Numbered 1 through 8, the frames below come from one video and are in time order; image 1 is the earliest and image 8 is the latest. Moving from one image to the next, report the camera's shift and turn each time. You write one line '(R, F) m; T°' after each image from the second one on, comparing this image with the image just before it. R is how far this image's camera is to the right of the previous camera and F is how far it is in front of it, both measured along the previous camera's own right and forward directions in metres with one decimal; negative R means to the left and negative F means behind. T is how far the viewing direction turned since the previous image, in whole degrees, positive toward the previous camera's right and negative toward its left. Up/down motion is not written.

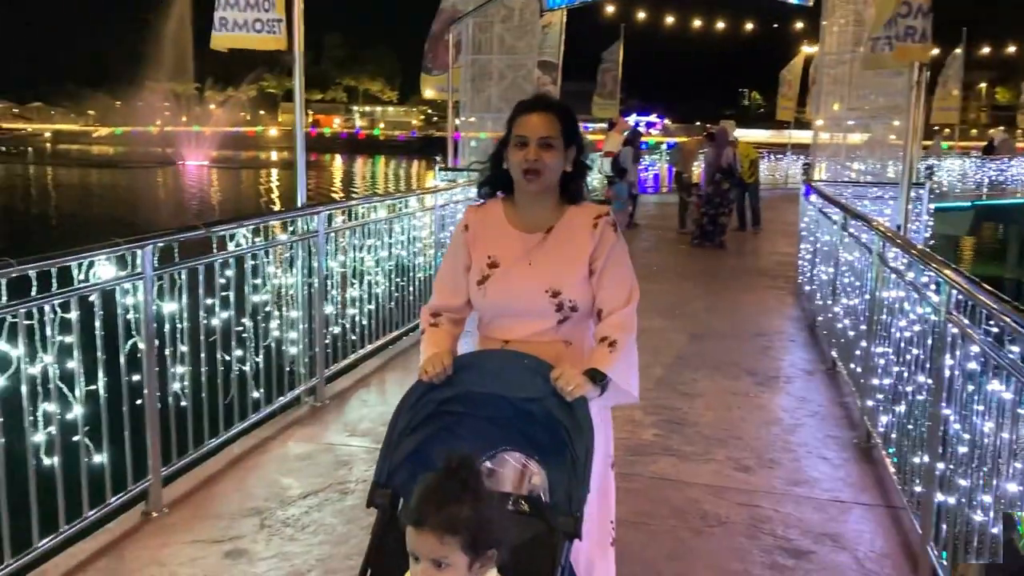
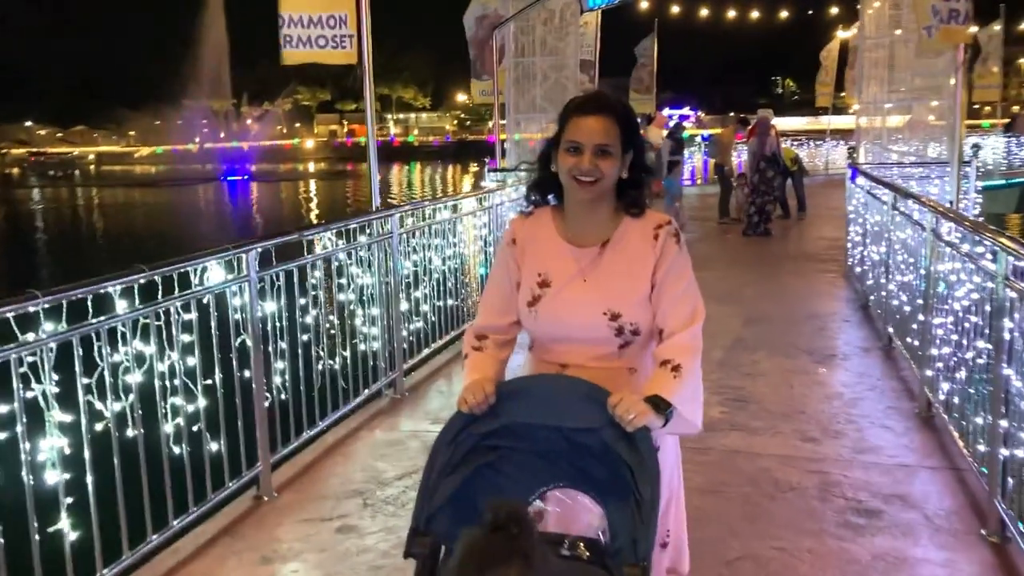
(-0.2, -0.3) m; -2°
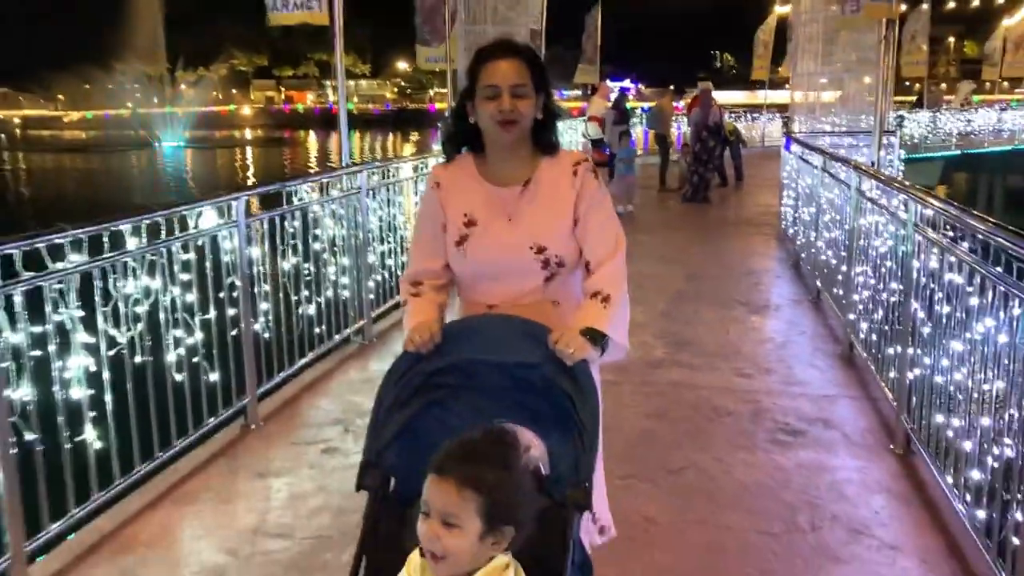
(-0.1, -0.5) m; +4°
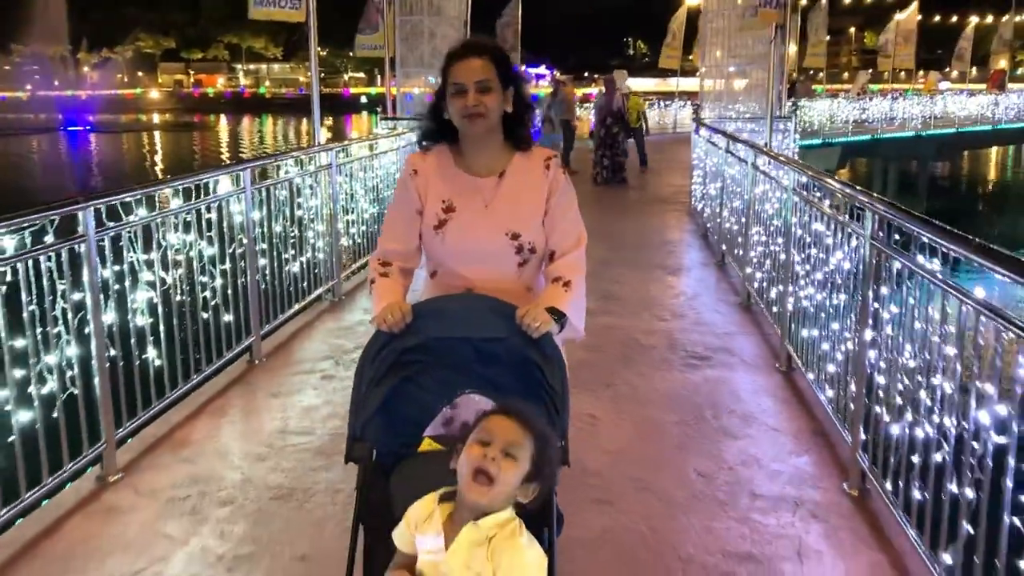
(-0.3, -1.1) m; +5°
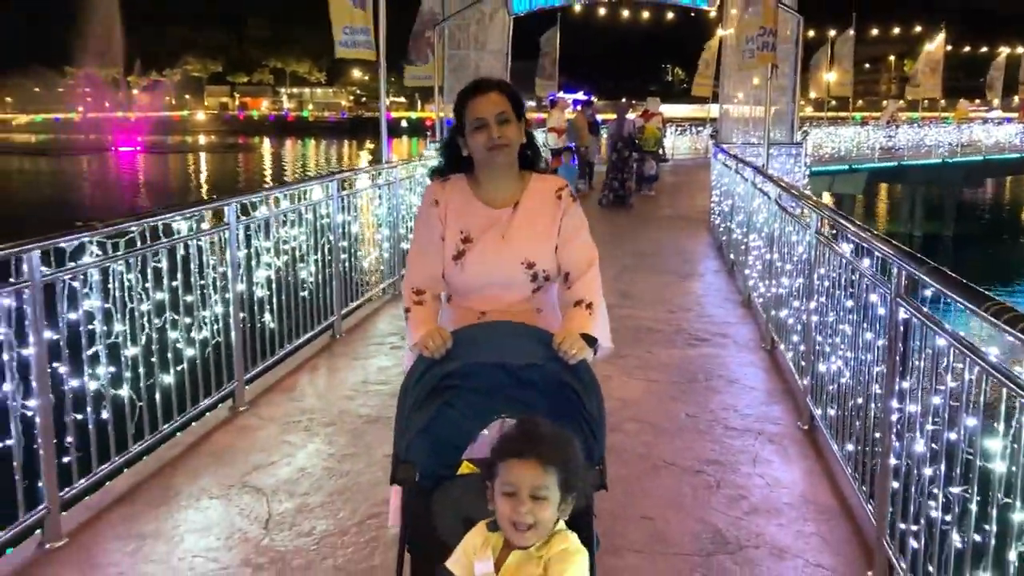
(0.0, -1.3) m; -2°
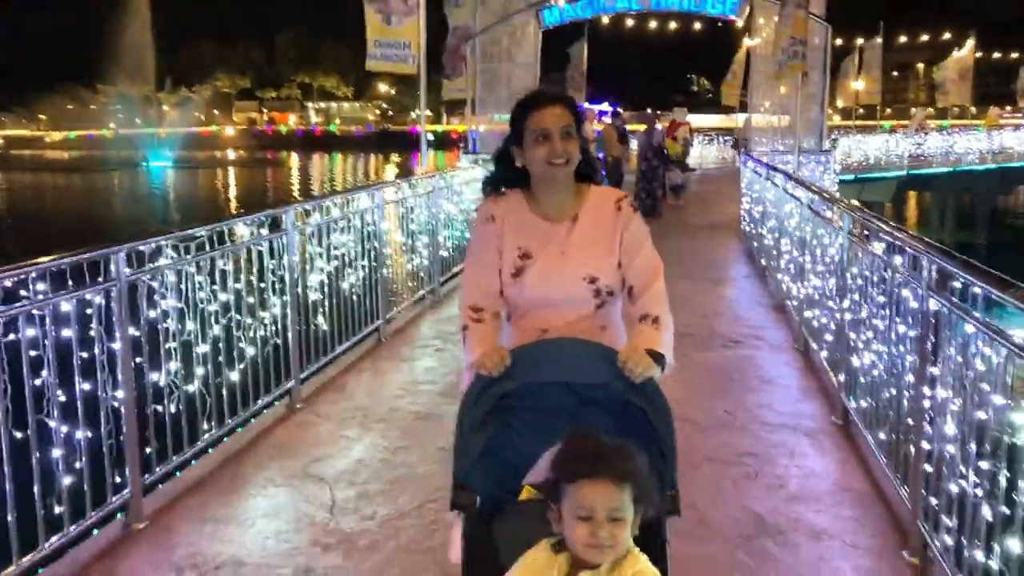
(-0.1, -0.3) m; -2°
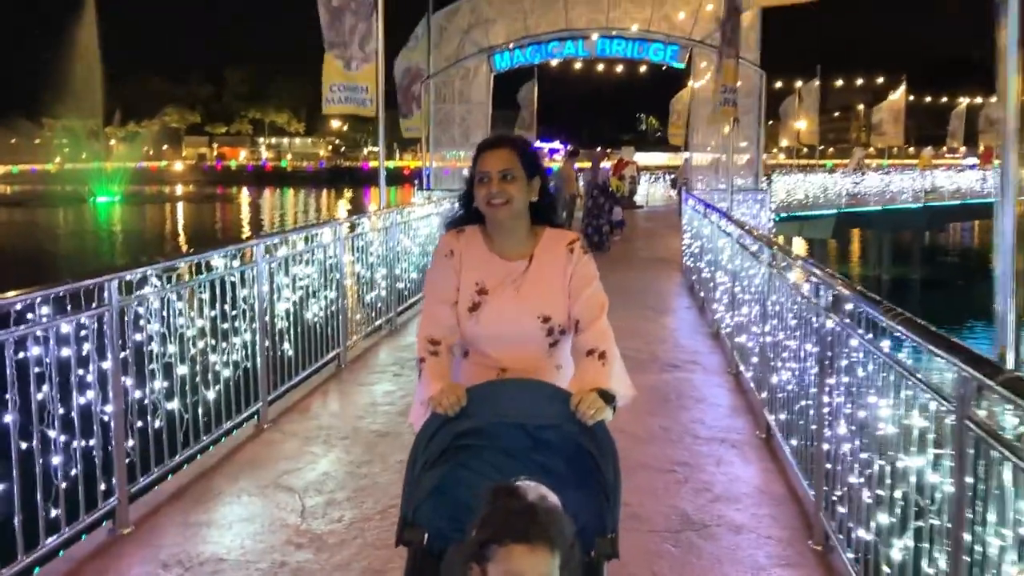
(0.0, -0.5) m; +3°
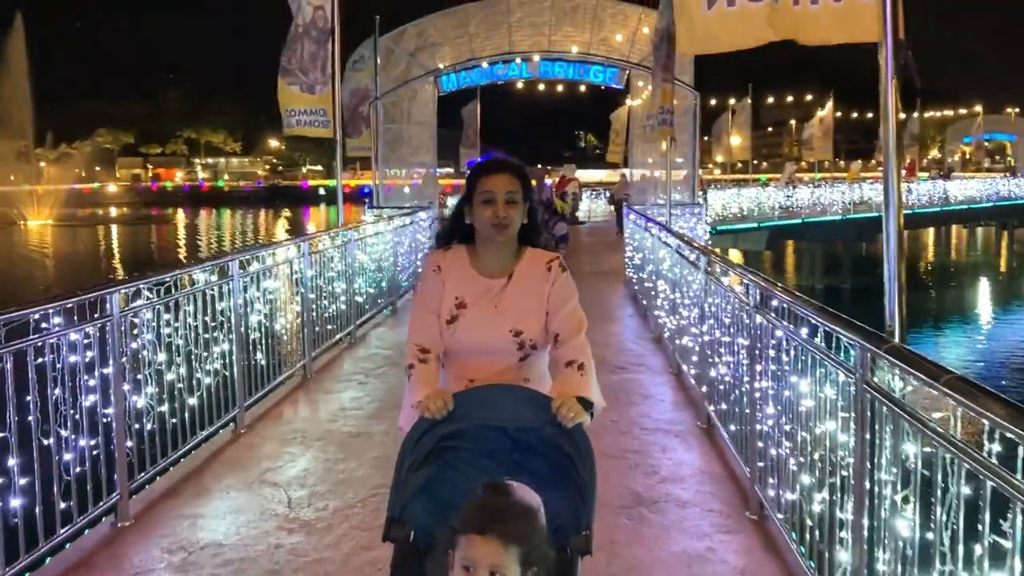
(-0.1, -0.5) m; +4°
